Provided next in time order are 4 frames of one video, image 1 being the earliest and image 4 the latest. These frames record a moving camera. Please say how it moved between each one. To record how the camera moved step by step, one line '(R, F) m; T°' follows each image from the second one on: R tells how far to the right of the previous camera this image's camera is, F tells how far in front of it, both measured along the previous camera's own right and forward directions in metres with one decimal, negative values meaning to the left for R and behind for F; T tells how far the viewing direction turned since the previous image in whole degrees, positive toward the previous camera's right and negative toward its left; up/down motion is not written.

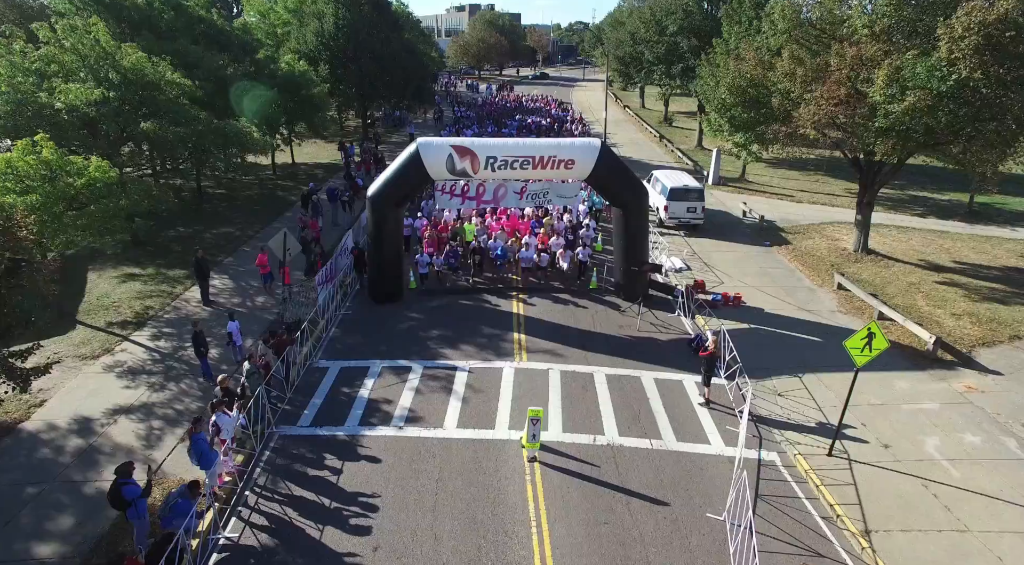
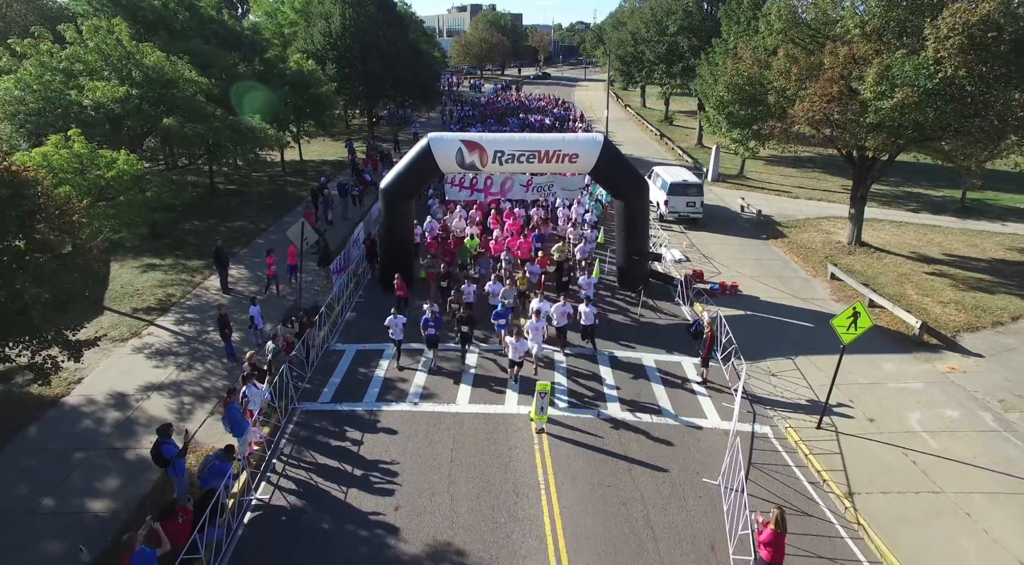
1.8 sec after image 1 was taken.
(-0.2, -0.8) m; 0°
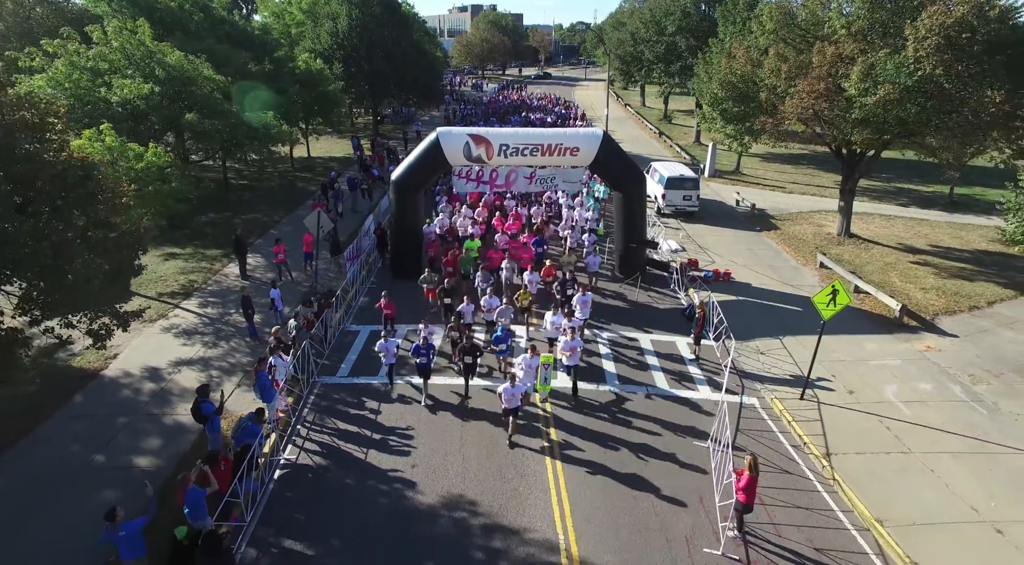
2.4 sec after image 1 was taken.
(-0.1, -1.0) m; 0°
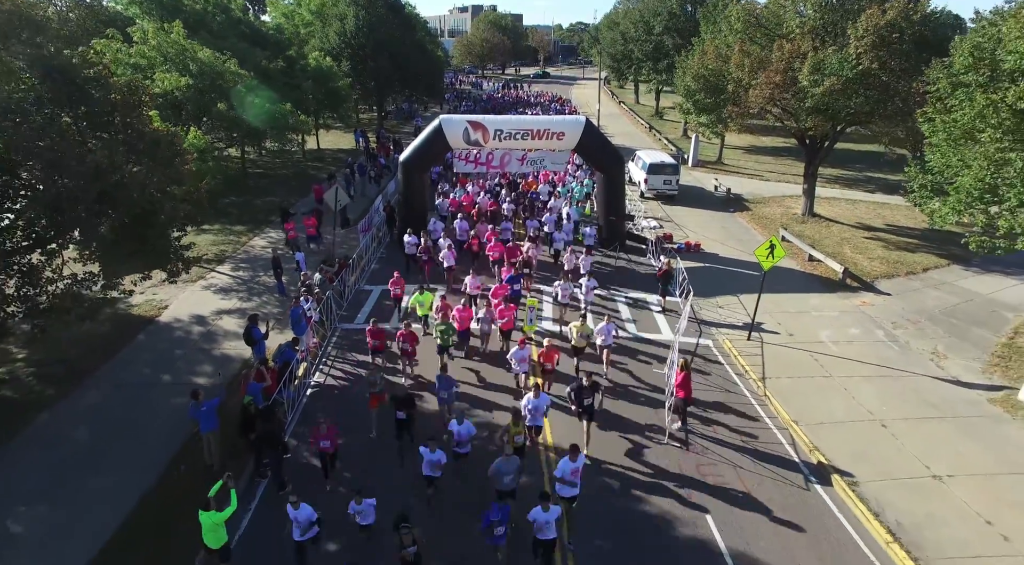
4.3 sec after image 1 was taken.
(+0.2, -2.5) m; 0°
